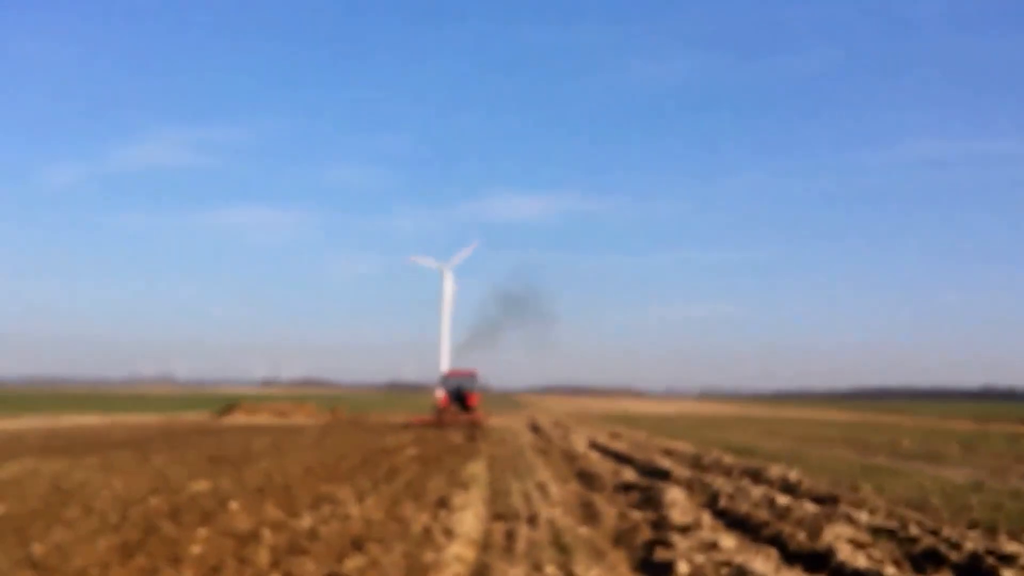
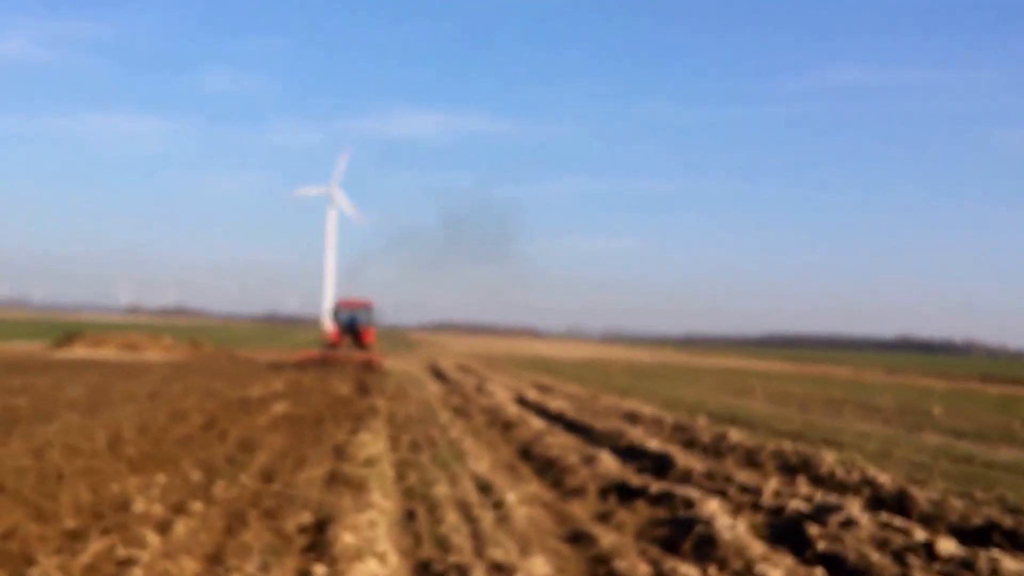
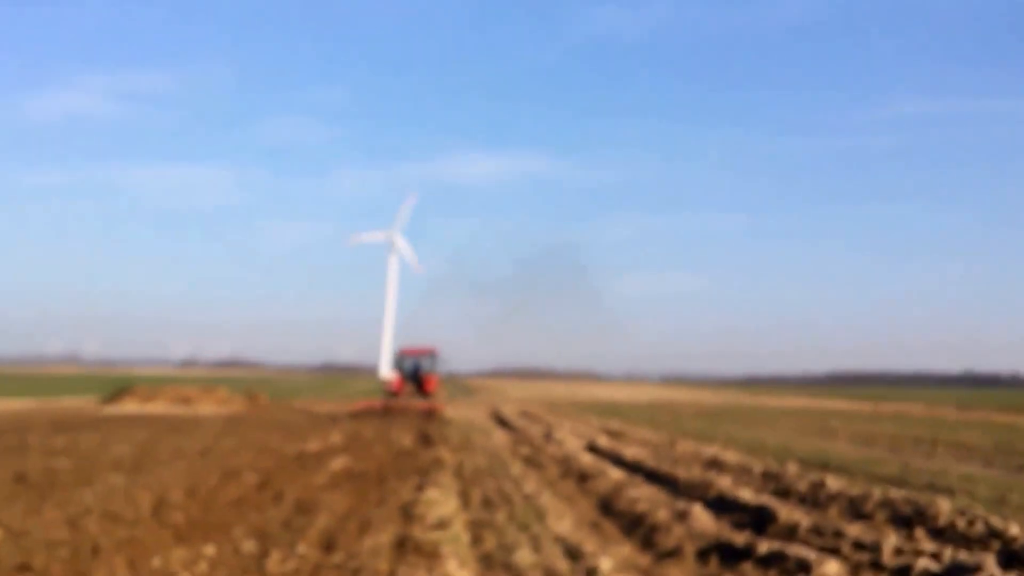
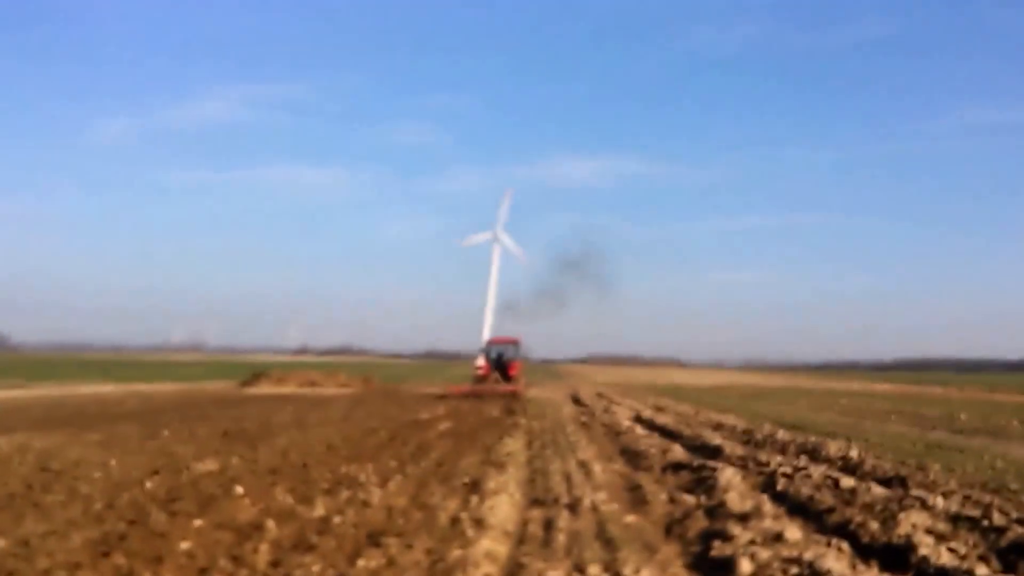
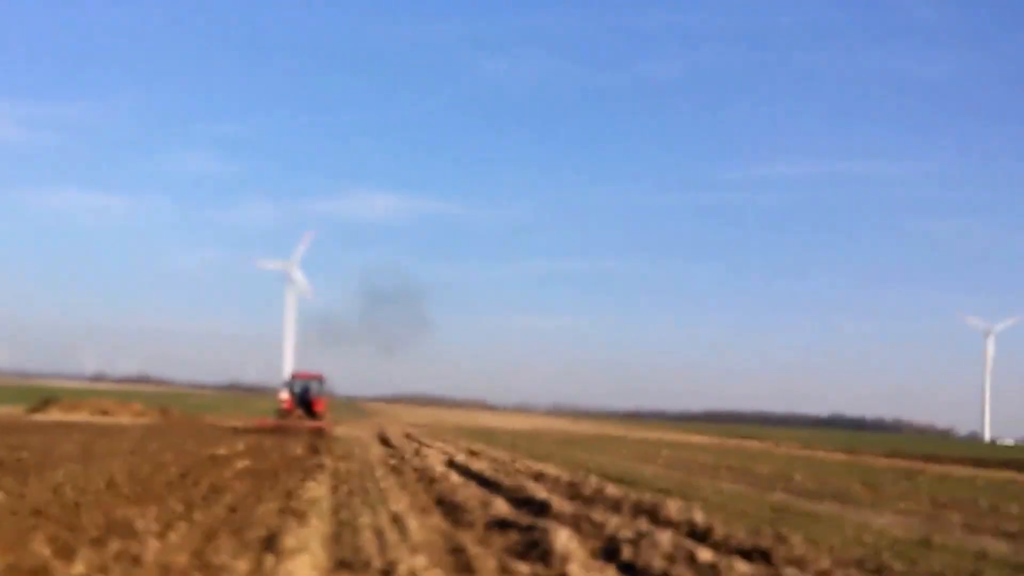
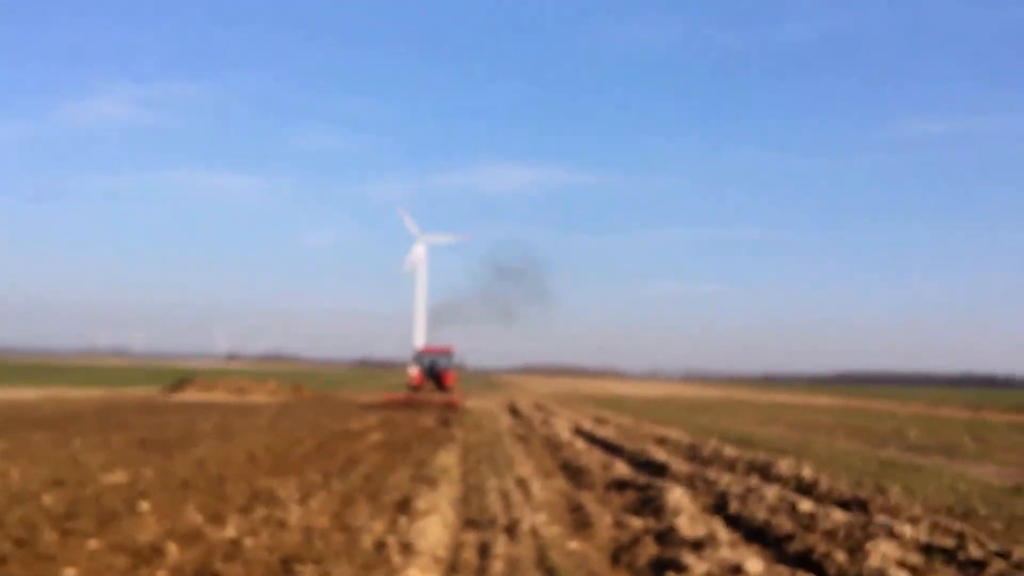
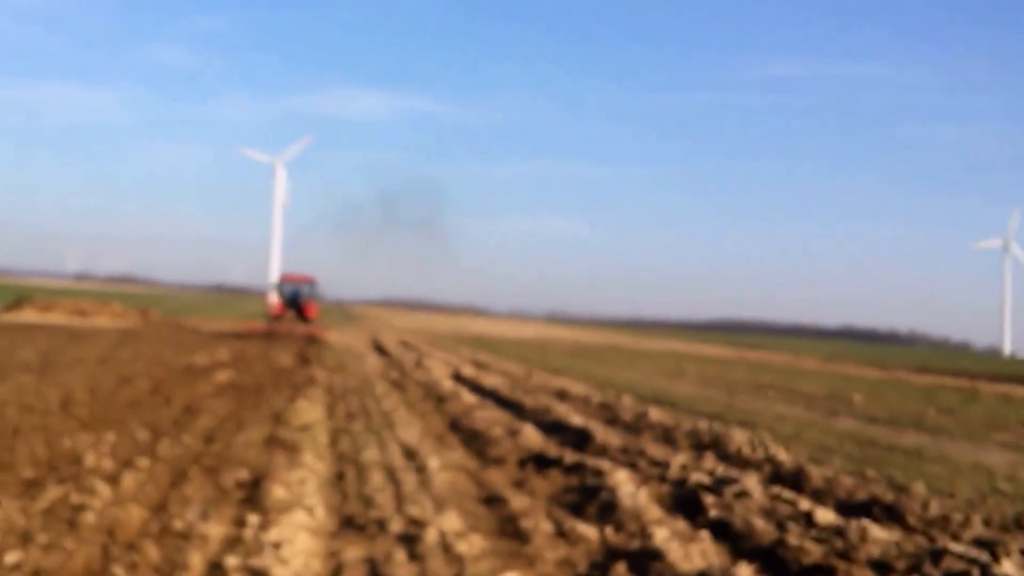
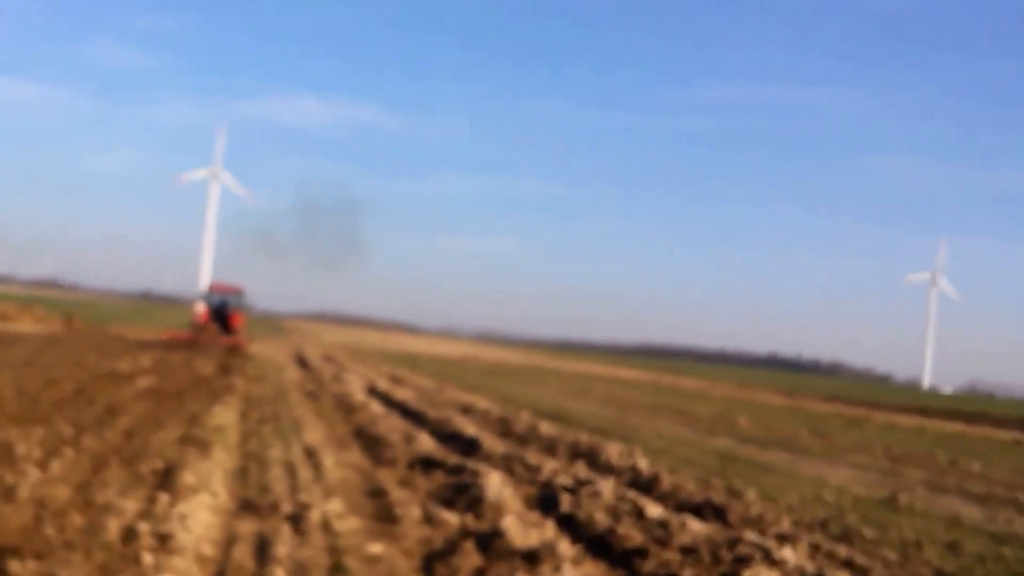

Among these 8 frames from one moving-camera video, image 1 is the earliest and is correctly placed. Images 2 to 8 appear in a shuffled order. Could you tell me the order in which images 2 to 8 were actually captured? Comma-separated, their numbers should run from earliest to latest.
4, 6, 5, 8, 7, 2, 3
